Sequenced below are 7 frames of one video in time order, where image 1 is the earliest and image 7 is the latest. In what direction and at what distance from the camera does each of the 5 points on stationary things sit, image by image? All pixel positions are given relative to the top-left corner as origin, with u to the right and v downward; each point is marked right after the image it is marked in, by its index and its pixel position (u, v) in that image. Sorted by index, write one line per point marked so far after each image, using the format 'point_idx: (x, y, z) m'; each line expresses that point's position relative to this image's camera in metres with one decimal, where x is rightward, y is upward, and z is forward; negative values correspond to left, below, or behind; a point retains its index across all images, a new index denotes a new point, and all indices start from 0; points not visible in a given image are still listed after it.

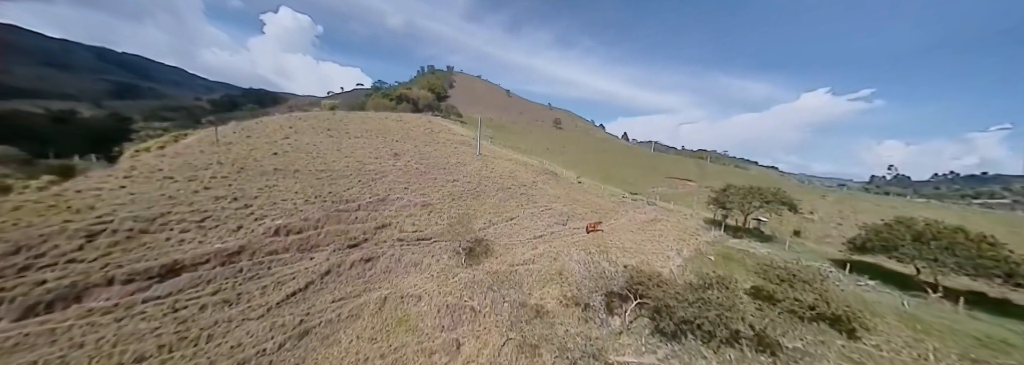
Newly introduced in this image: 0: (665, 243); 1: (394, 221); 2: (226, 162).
0: (+9.5, -3.7, +18.7) m
1: (-7.4, -2.4, +19.0) m
2: (-17.6, +1.2, +18.4) m
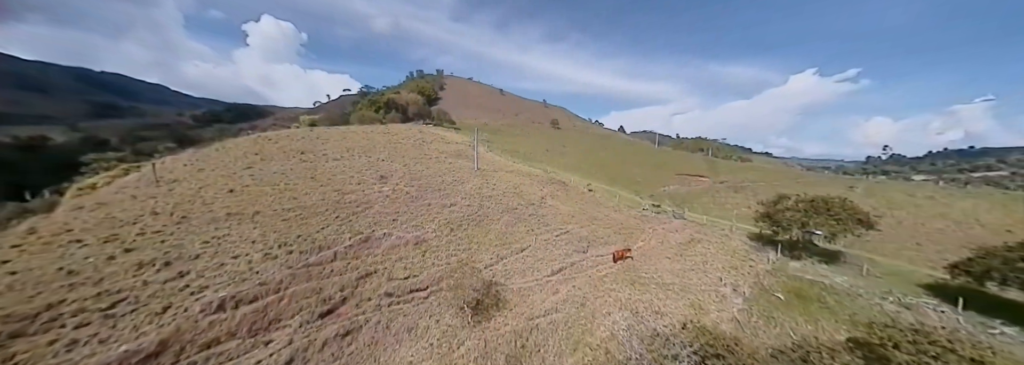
0: (+10.3, -4.7, +15.3) m
1: (-6.7, -4.3, +15.4) m
2: (-17.0, -1.3, +14.6) m
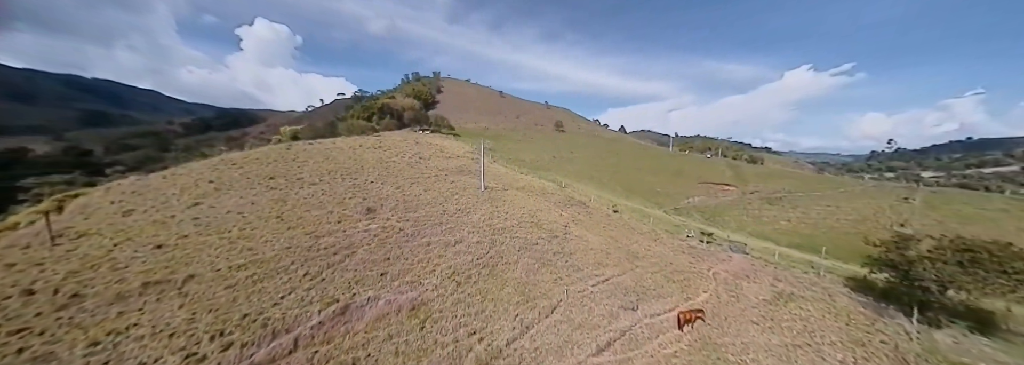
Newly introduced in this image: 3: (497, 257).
0: (+11.6, -6.3, +10.9) m
1: (-5.4, -6.3, +10.9) m
2: (-15.8, -3.5, +10.1) m
3: (-0.8, -4.1, +16.9) m
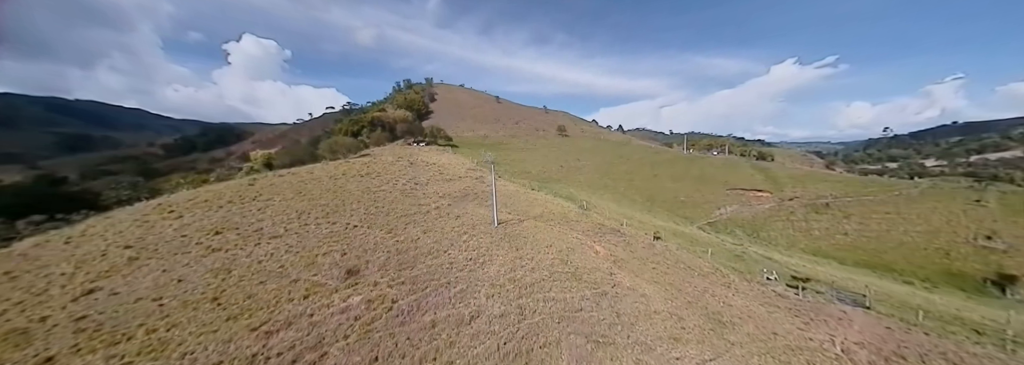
0: (+13.3, -7.6, +6.1) m
1: (-3.6, -8.4, +5.9) m
2: (-14.1, -6.1, +5.0) m
3: (+0.8, -6.1, +11.9) m
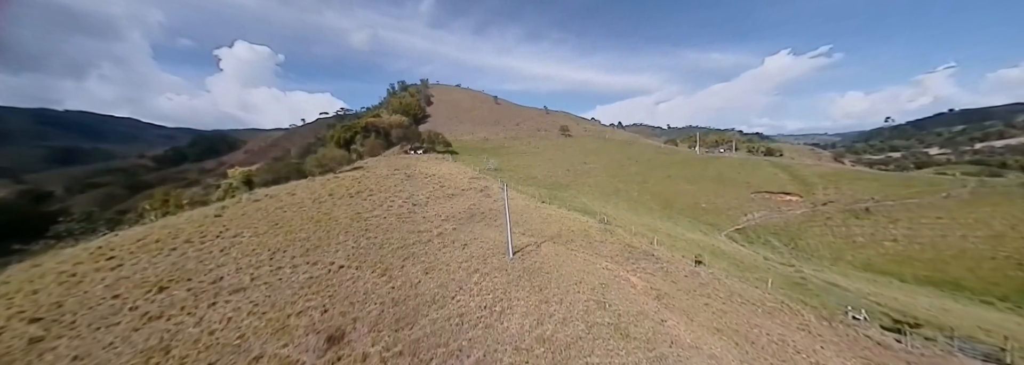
0: (+14.6, -8.4, +3.0) m
1: (-2.3, -9.7, +2.7) m
2: (-12.9, -7.7, +1.7) m
3: (+2.0, -7.3, +8.7) m
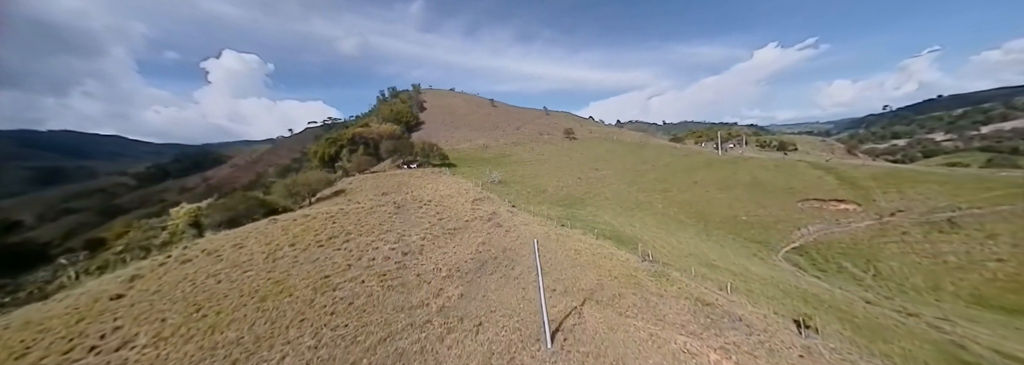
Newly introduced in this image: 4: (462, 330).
0: (+16.3, -9.7, -2.2) m
1: (-0.5, -11.7, -2.7) m
2: (-11.1, -10.2, -3.8) m
3: (+3.6, -9.1, +3.4) m
4: (-2.2, -5.6, +11.8) m
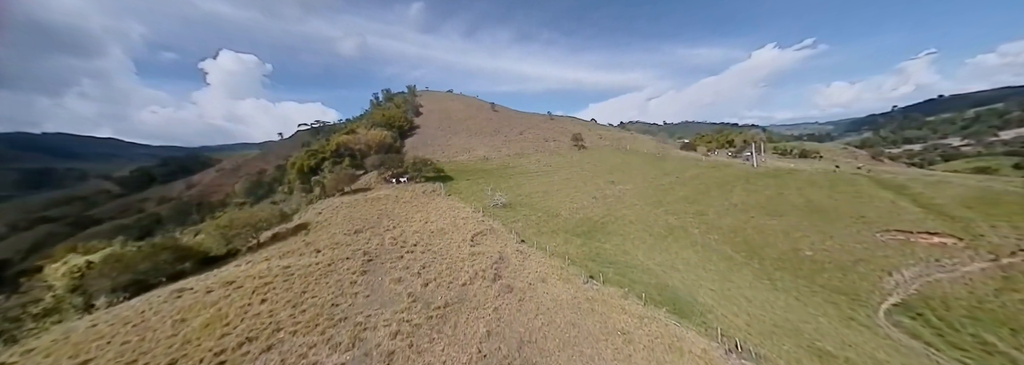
0: (+17.3, -12.1, -8.7) m
1: (+0.4, -14.1, -9.3) m
2: (-10.2, -12.5, -10.3) m
3: (+4.5, -11.5, -3.1) m
4: (-1.3, -8.0, +5.3) m
